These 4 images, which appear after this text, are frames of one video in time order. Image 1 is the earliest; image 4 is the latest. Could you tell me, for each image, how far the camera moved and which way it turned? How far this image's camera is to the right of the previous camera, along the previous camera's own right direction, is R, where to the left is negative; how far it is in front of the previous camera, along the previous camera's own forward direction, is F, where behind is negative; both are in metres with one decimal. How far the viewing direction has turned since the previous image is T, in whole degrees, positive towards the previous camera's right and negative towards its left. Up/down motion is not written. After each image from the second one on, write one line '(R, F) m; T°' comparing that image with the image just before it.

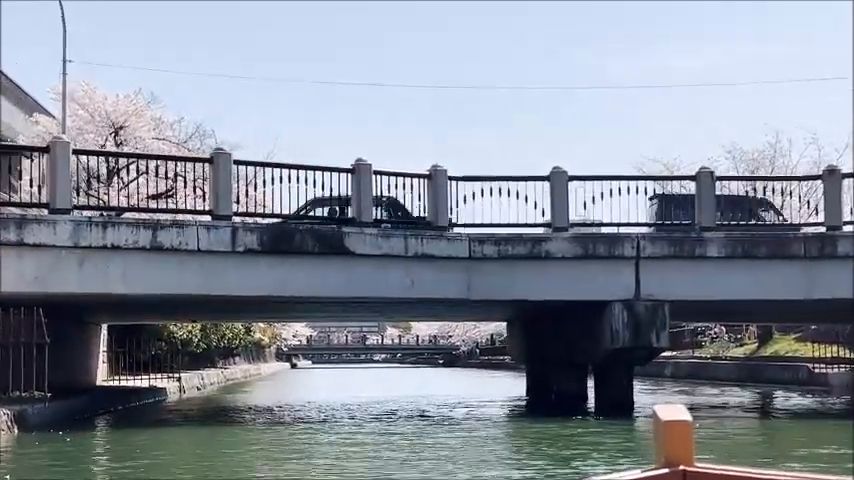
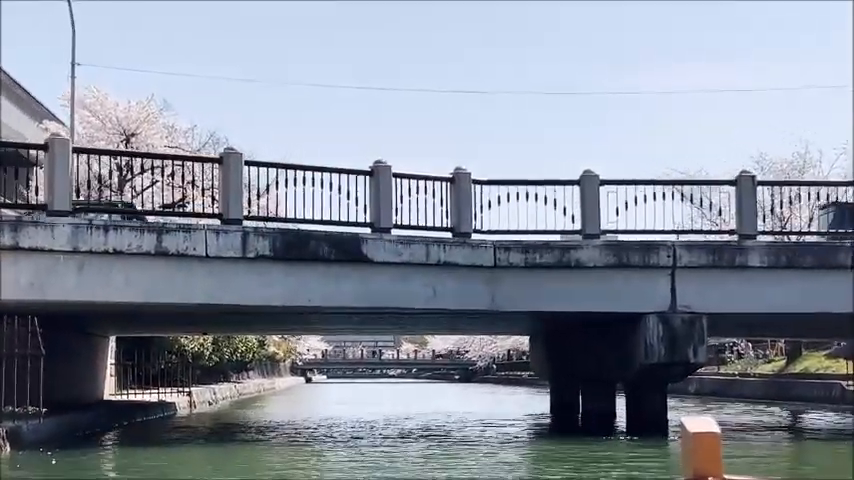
(-0.1, +1.0) m; -1°
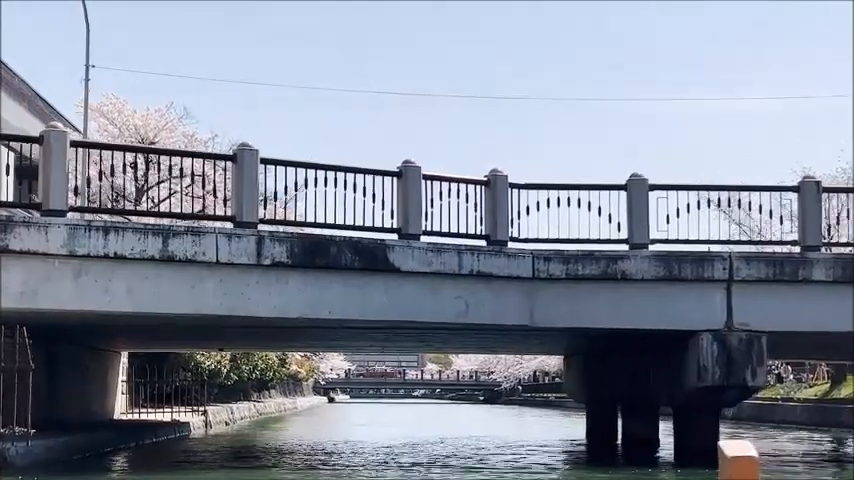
(-0.1, +1.3) m; -1°
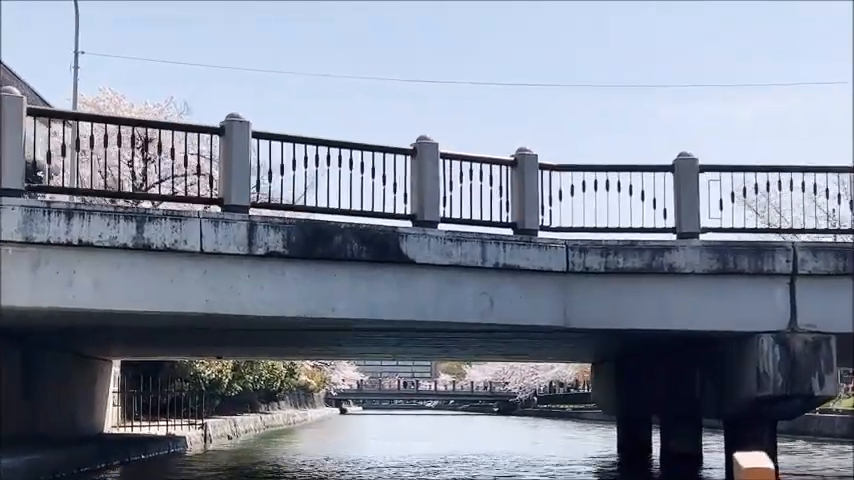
(-0.1, +1.8) m; -1°
